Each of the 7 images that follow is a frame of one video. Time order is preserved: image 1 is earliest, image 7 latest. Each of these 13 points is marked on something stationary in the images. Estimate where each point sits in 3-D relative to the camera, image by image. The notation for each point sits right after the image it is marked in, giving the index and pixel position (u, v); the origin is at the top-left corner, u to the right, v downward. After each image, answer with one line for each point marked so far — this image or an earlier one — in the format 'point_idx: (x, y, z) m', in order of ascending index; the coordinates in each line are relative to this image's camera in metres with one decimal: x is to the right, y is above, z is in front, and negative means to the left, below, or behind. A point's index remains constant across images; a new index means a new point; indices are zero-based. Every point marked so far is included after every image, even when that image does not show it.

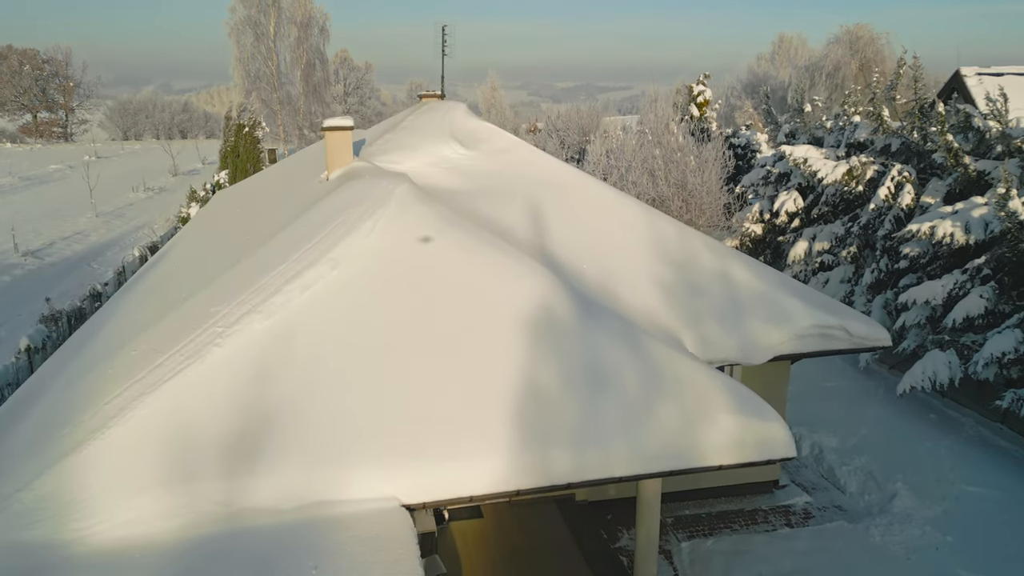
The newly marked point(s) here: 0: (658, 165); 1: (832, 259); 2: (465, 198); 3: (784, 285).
0: (+3.3, +2.7, +17.0) m
1: (+6.3, +0.6, +14.3) m
2: (-0.6, +1.1, +8.8) m
3: (+3.1, 0.0, +8.3) m
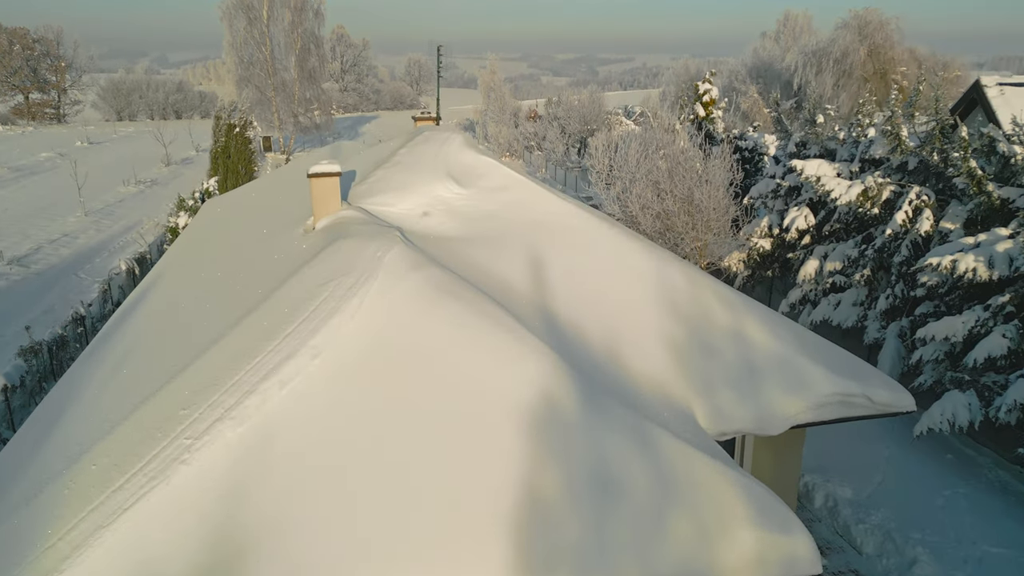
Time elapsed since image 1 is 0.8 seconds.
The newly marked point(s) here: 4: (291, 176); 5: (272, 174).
0: (+3.3, +2.4, +16.3) m
1: (+6.2, +0.2, +13.7) m
2: (-0.6, +0.5, +8.3) m
3: (+3.1, -0.6, +7.7) m
4: (-3.7, +1.8, +12.3) m
5: (-4.4, +2.0, +13.3) m
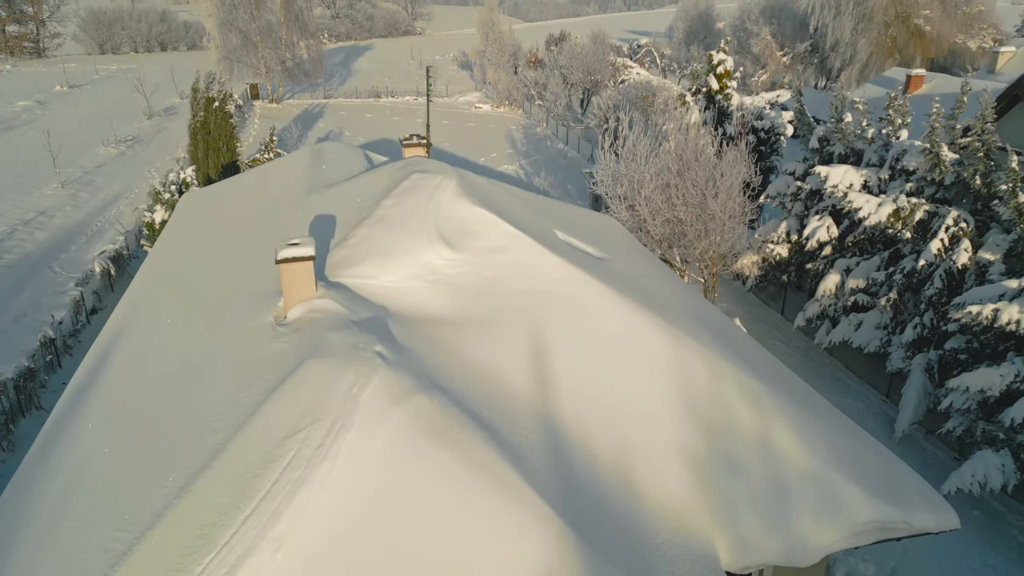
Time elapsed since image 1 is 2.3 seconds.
0: (+3.3, +2.3, +15.2) m
1: (+6.2, -0.2, +12.8) m
2: (-0.6, -0.4, +7.3) m
3: (+3.1, -1.6, +6.9) m
4: (-3.8, +1.3, +11.2) m
5: (-4.4, +1.6, +12.1) m
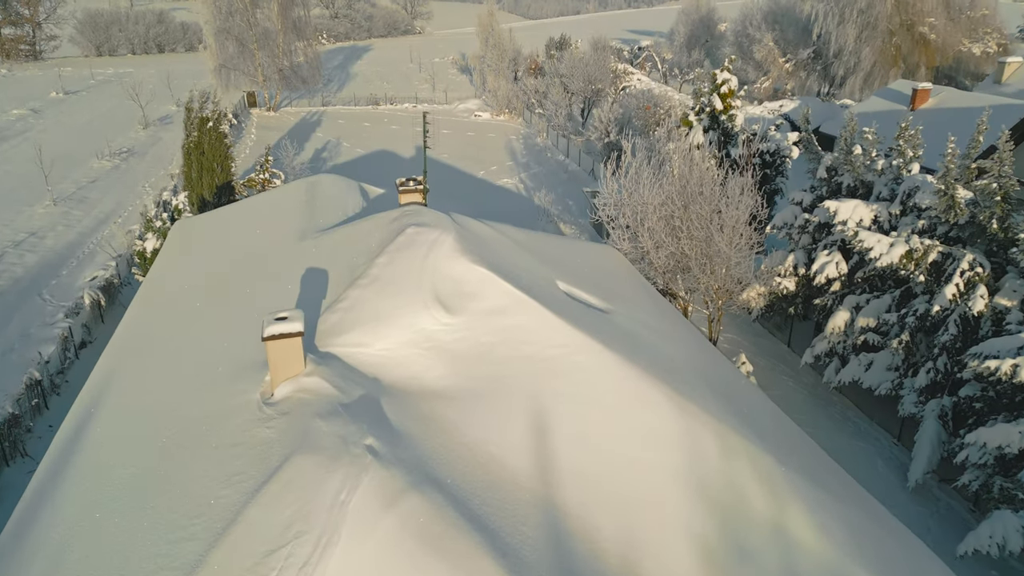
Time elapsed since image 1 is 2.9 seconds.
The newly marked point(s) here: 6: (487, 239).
0: (+3.3, +1.7, +14.8) m
1: (+6.2, -0.9, +12.4) m
2: (-0.6, -1.1, +6.9) m
3: (+3.1, -2.3, +6.5) m
4: (-3.8, +0.6, +10.8) m
5: (-4.4, +0.9, +11.8) m
6: (-0.3, +0.7, +9.7) m
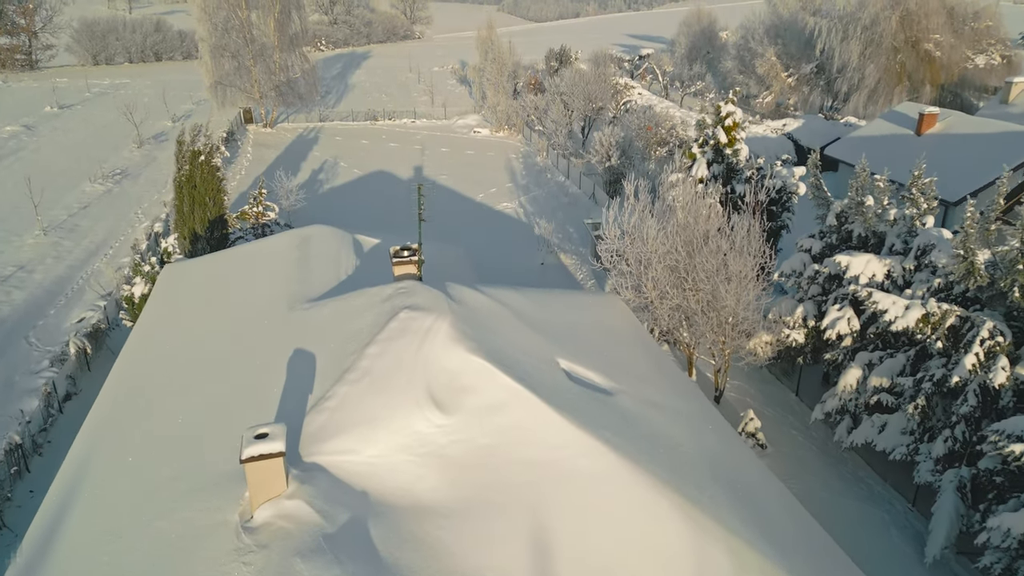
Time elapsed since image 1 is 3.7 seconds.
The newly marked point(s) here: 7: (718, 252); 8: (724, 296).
0: (+3.2, +0.7, +14.3) m
1: (+6.2, -1.8, +11.9) m
2: (-0.6, -2.1, +6.5) m
3: (+3.1, -3.3, +6.0) m
4: (-3.8, -0.4, +10.3) m
5: (-4.4, -0.1, +11.3) m
6: (-0.3, -0.3, +9.2) m
7: (+3.8, +0.6, +13.4) m
8: (+4.0, -0.1, +13.5) m
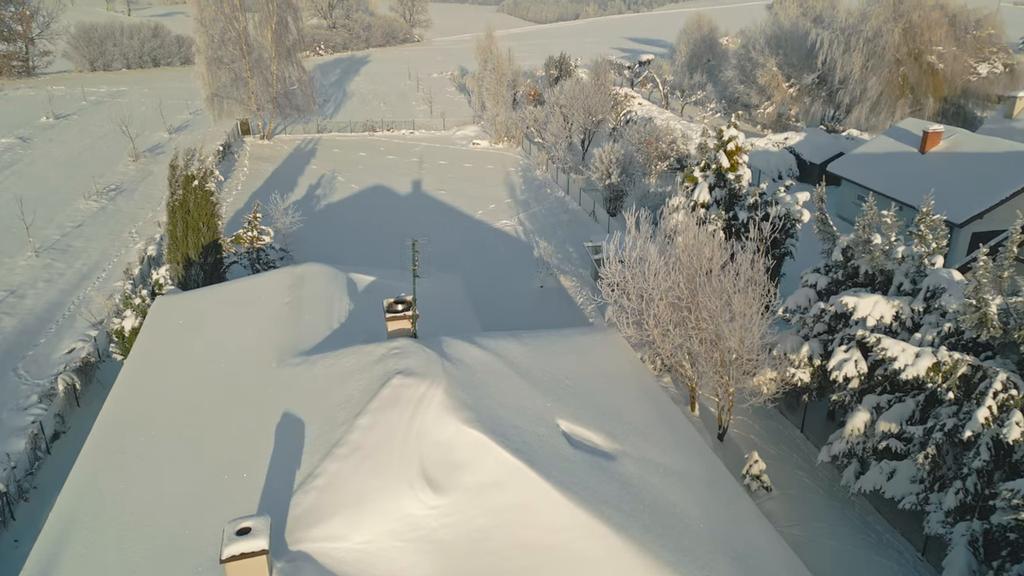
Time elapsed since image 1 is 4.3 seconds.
0: (+3.2, 0.0, +14.0) m
1: (+6.2, -2.5, +11.6) m
2: (-0.6, -2.8, +6.1) m
3: (+3.0, -3.9, +5.7) m
4: (-3.8, -1.1, +10.0) m
5: (-4.5, -0.8, +10.9) m
6: (-0.3, -1.0, +8.9) m
7: (+3.8, -0.1, +13.0) m
8: (+3.9, -0.8, +13.2) m
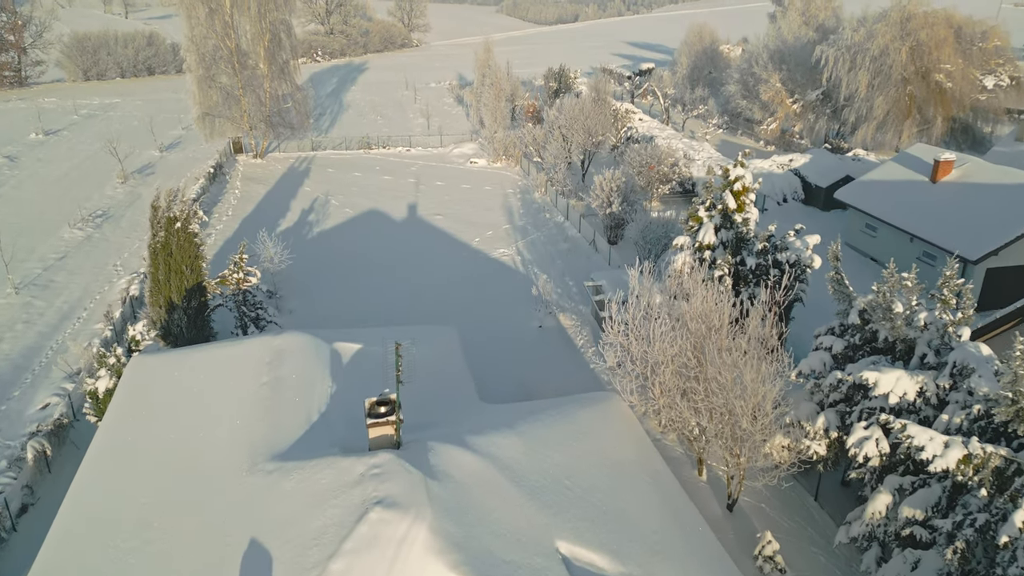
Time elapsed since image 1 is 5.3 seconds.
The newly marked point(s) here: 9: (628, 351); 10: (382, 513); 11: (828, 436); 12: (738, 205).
0: (+3.1, -1.2, +13.1) m
1: (+6.1, -3.7, +10.8) m
2: (-0.7, -4.0, +5.3) m
3: (+3.0, -5.1, +4.9) m
4: (-3.9, -2.2, +9.2) m
5: (-4.5, -1.9, +10.1) m
6: (-0.4, -2.2, +8.1) m
7: (+3.7, -1.2, +12.2) m
8: (+3.9, -2.0, +12.4) m
9: (+2.2, -1.1, +14.0) m
10: (-1.2, -2.1, +7.0) m
11: (+5.3, -2.5, +12.2) m
12: (+5.4, +2.0, +17.4) m
